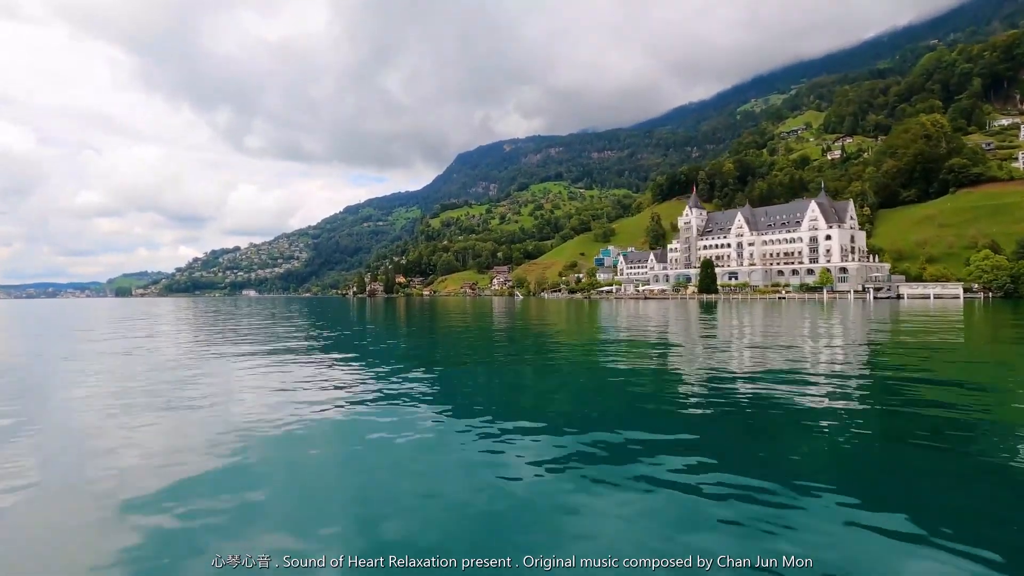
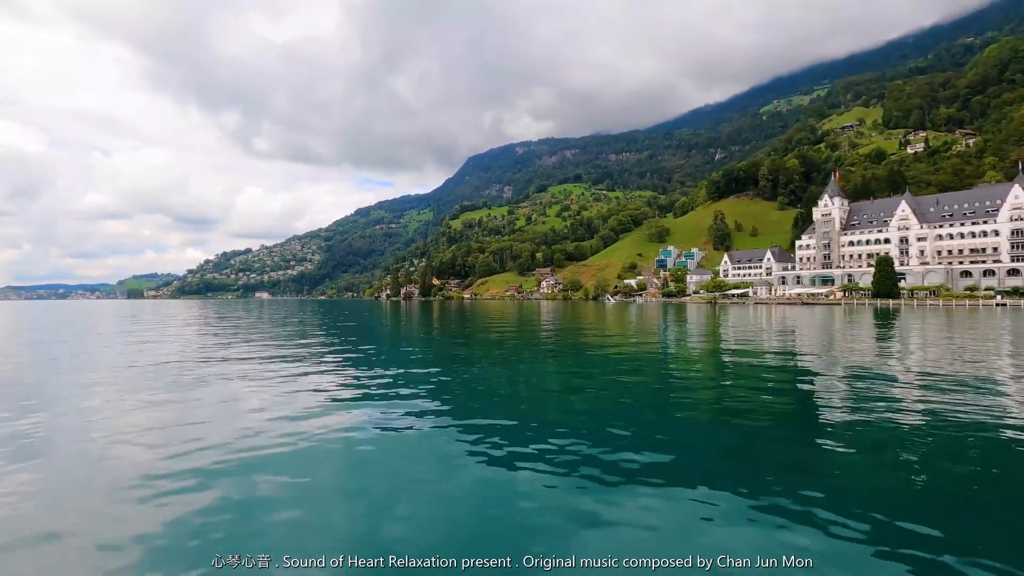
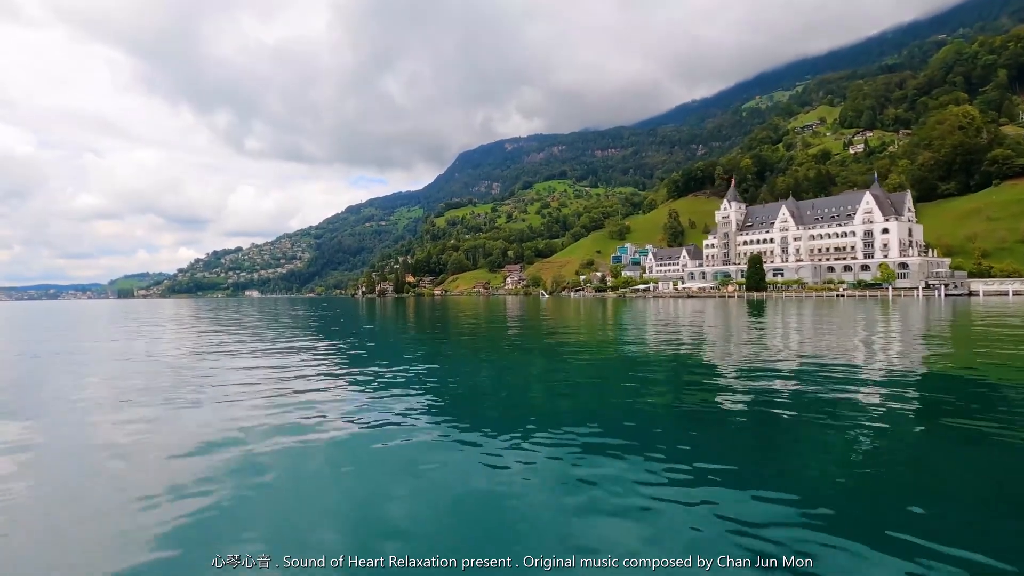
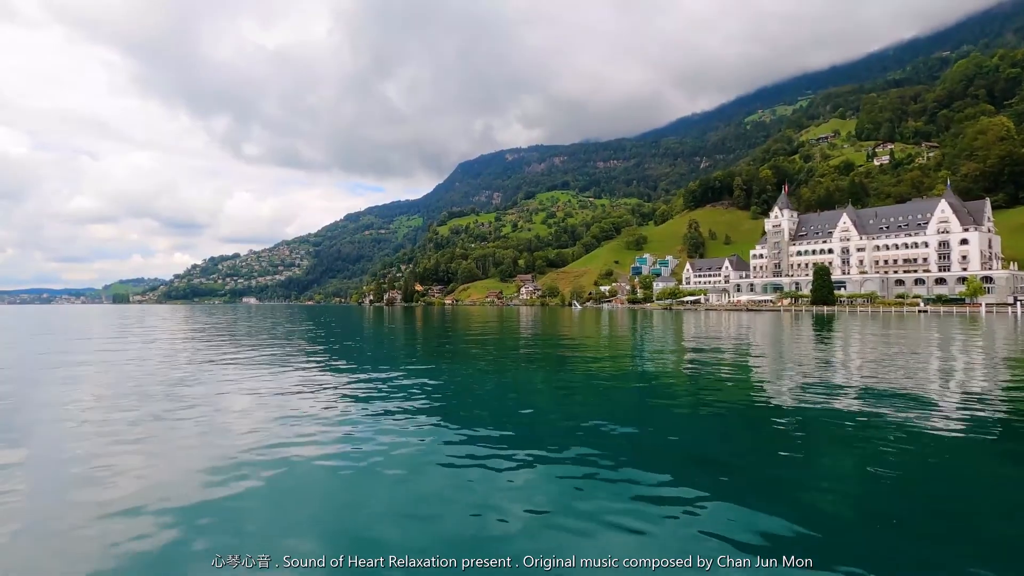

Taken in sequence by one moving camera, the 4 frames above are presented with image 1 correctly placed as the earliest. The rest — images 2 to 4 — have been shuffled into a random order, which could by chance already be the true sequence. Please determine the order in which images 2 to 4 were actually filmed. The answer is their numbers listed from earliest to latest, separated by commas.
3, 4, 2
